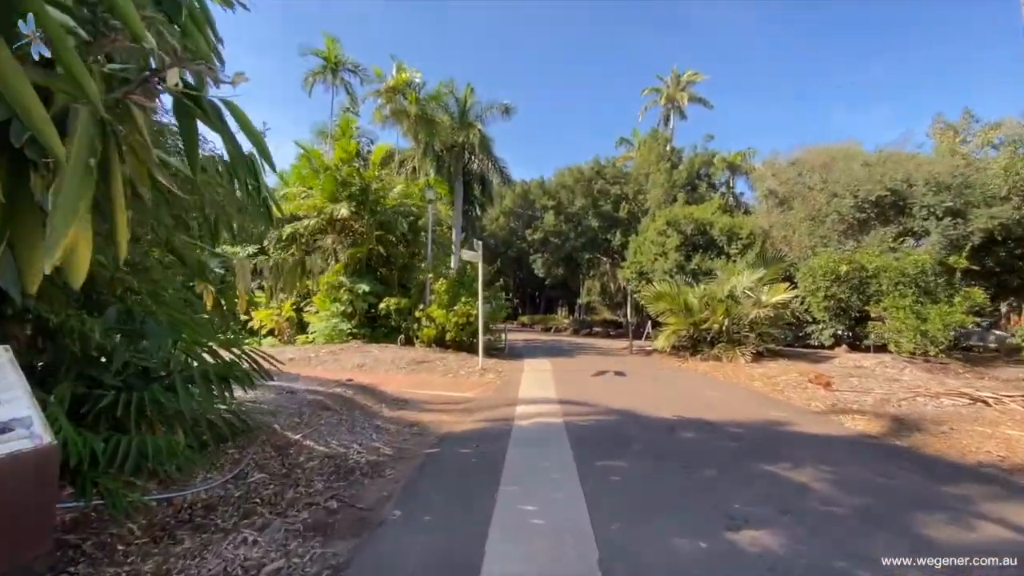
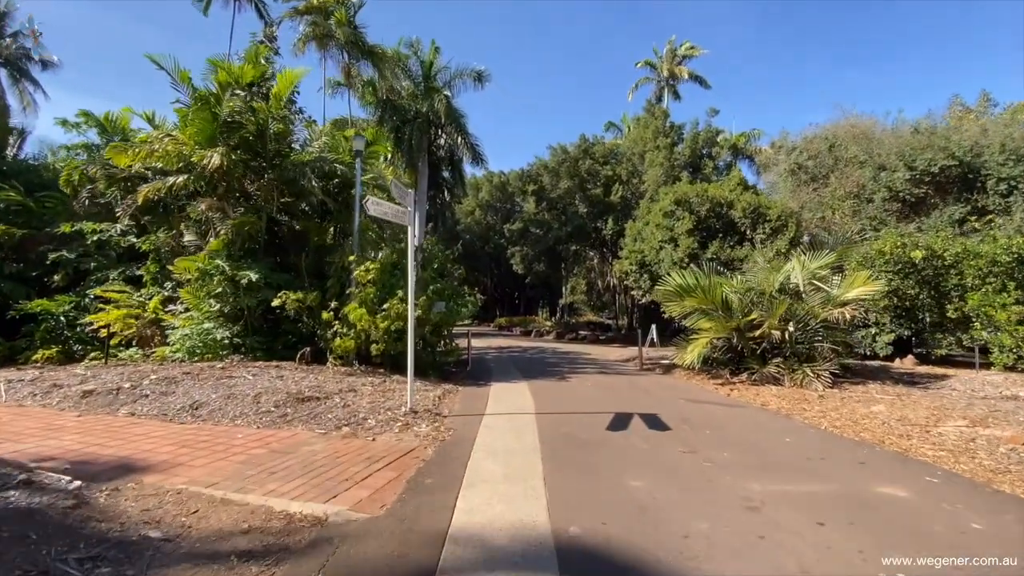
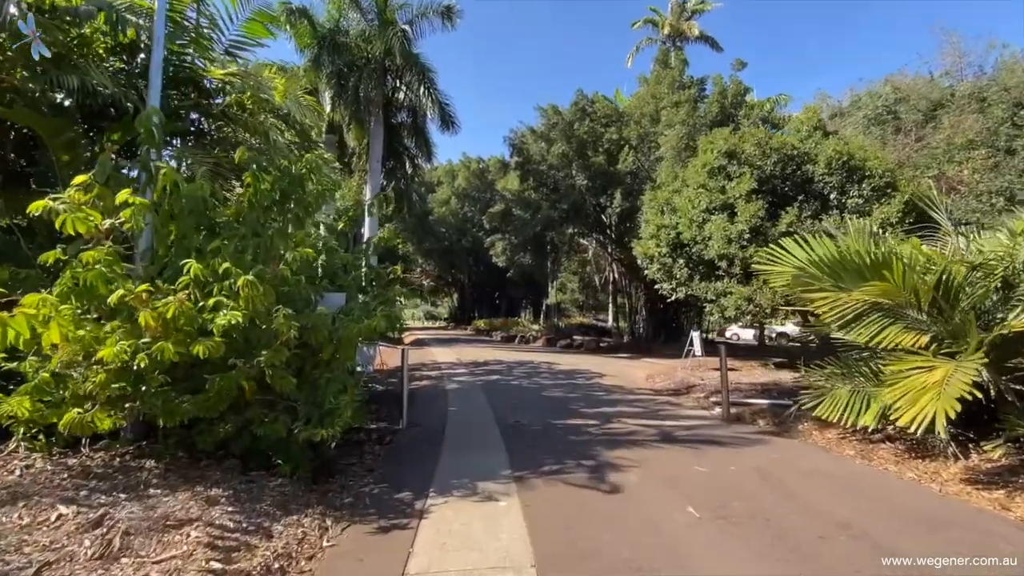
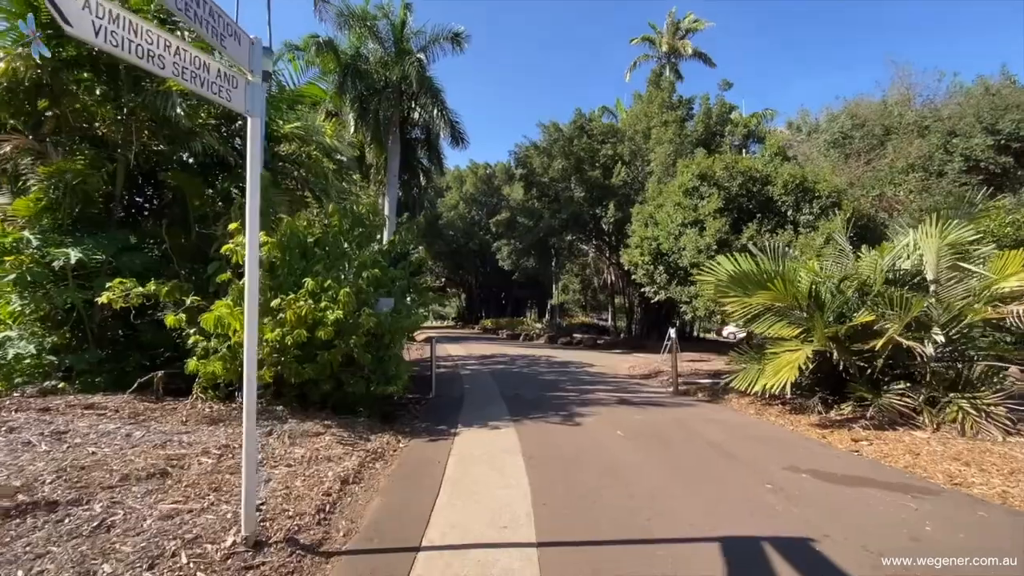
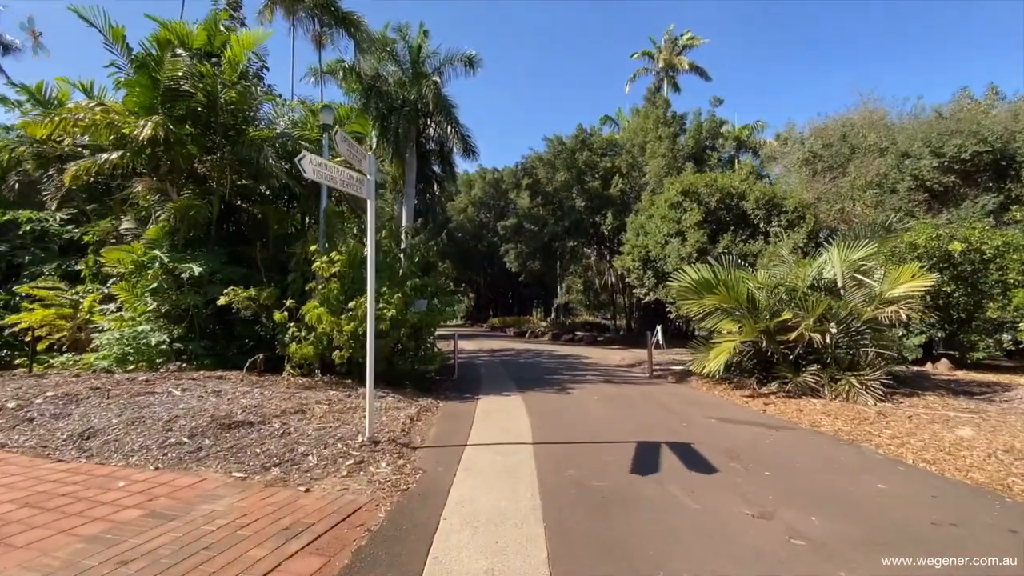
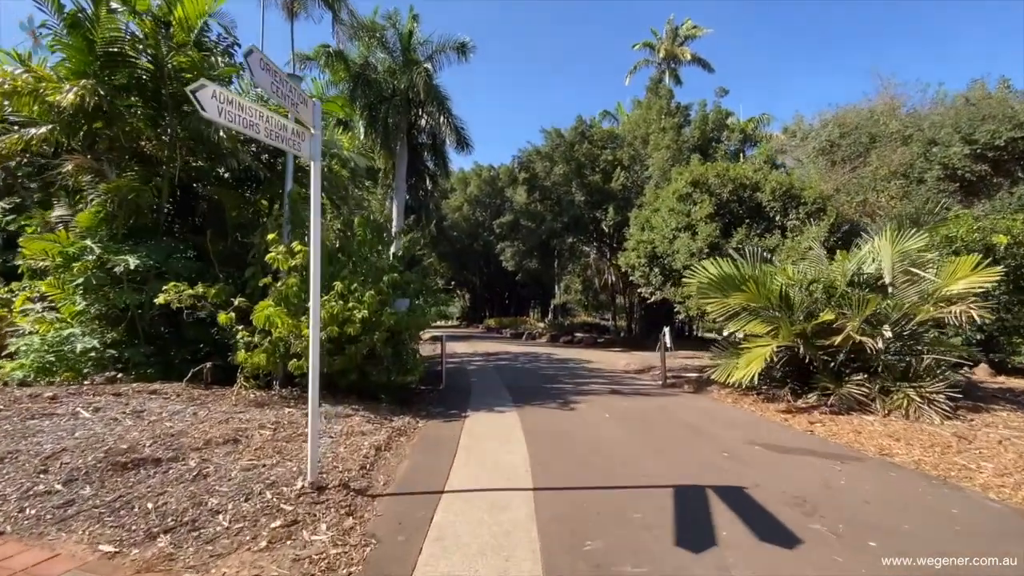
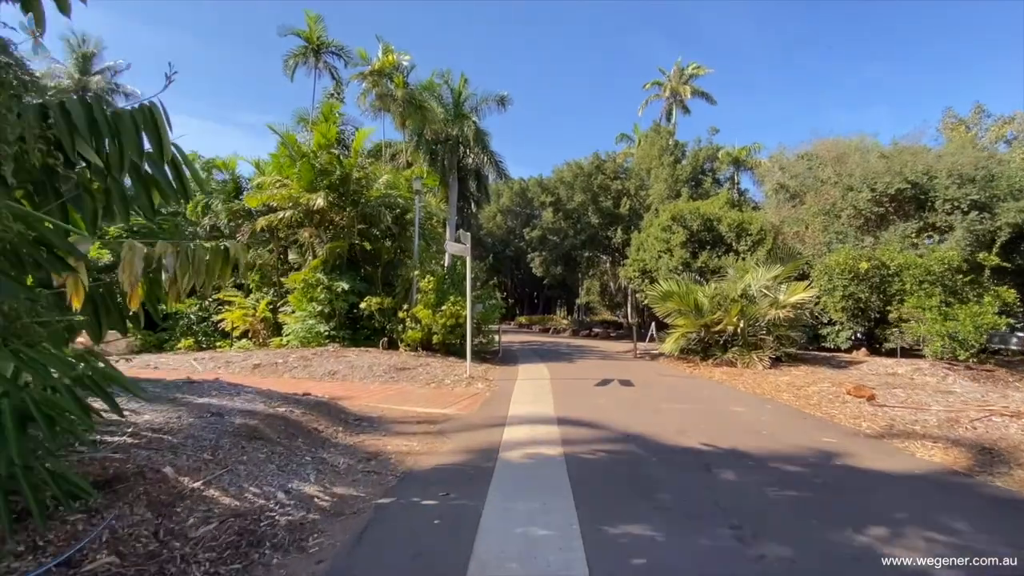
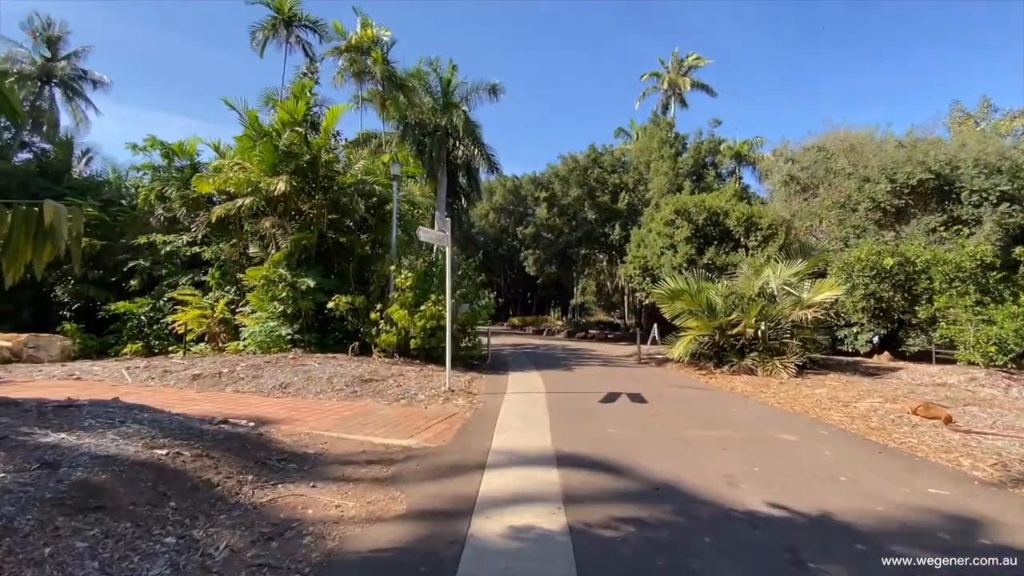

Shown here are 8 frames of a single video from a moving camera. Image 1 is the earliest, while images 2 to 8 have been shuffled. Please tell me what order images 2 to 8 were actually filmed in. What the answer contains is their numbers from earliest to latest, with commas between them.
7, 8, 2, 5, 6, 4, 3
